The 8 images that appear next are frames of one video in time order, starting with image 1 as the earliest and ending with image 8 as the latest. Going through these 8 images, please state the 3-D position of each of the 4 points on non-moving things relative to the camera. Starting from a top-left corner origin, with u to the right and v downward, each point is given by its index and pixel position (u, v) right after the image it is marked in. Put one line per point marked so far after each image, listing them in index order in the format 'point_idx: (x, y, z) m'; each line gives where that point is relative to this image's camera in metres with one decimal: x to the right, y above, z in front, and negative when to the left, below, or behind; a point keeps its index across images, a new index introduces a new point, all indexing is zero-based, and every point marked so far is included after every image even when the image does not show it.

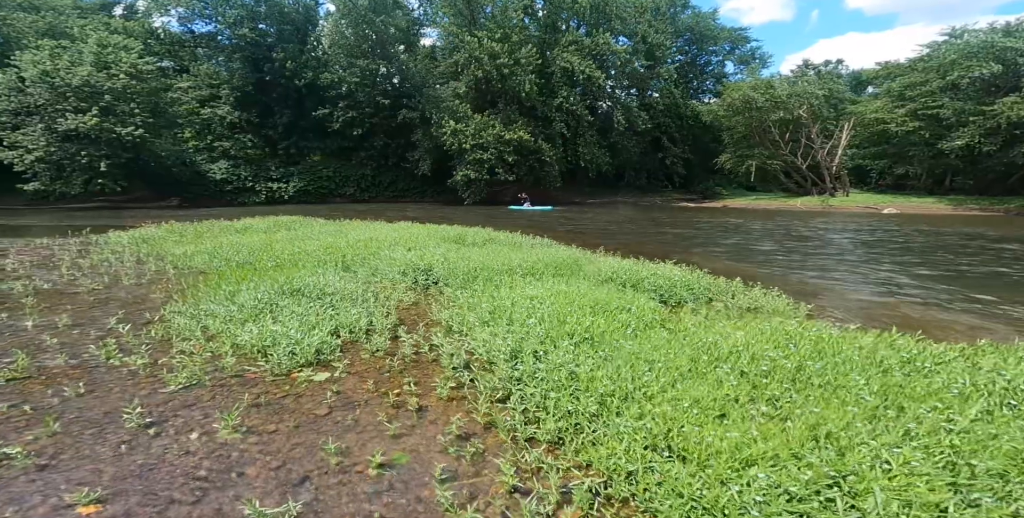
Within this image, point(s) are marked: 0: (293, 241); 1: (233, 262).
0: (-4.6, +0.4, +11.2) m
1: (-4.6, -0.2, +8.7) m
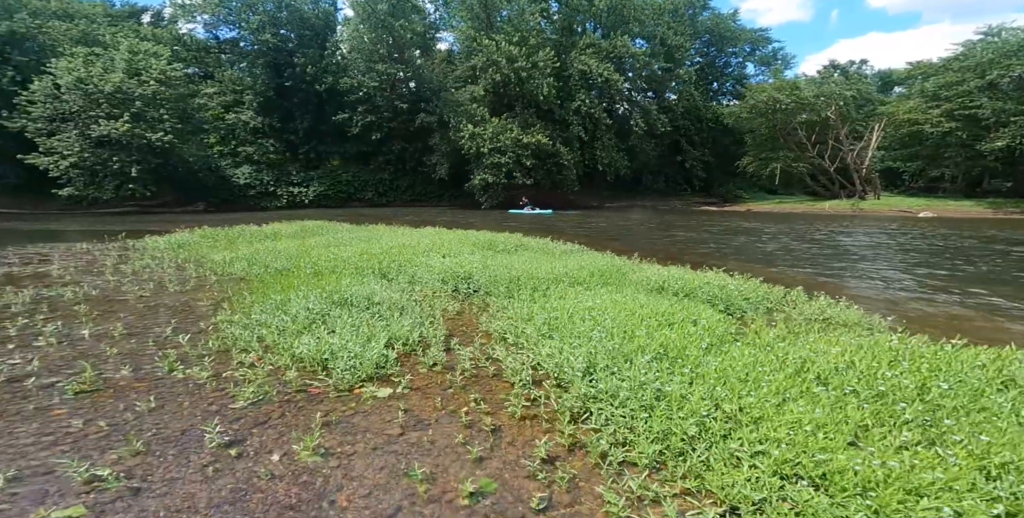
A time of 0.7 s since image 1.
0: (-4.0, +0.3, +11.2) m
1: (-4.0, -0.3, +8.8) m
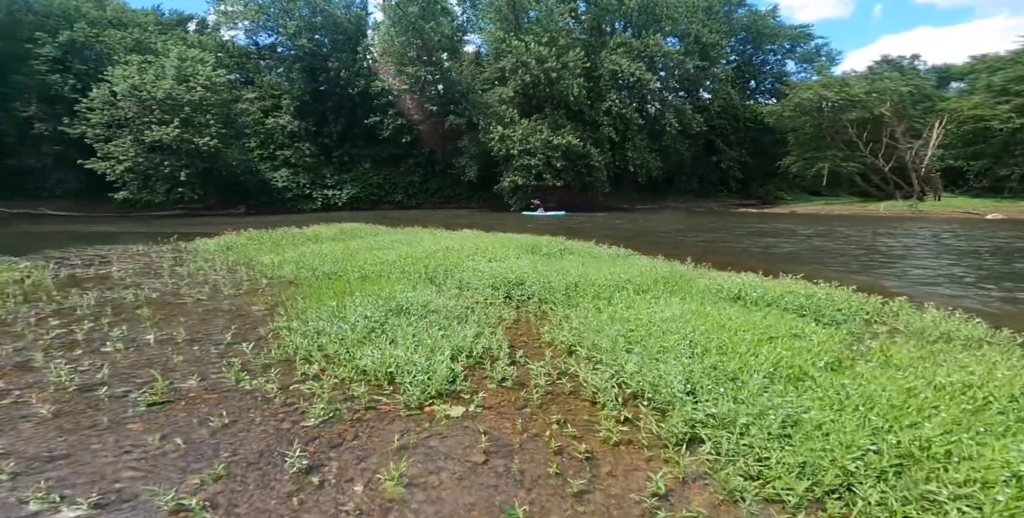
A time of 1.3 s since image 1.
0: (-3.0, +0.2, +11.2) m
1: (-3.2, -0.4, +8.7) m
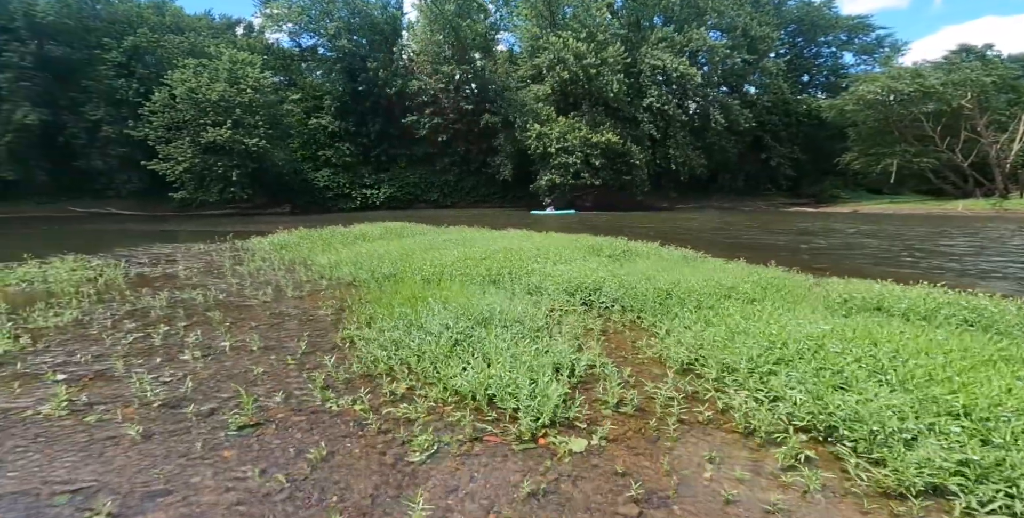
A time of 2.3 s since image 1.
0: (-1.8, +0.2, +10.9) m
1: (-2.1, -0.4, +8.5) m
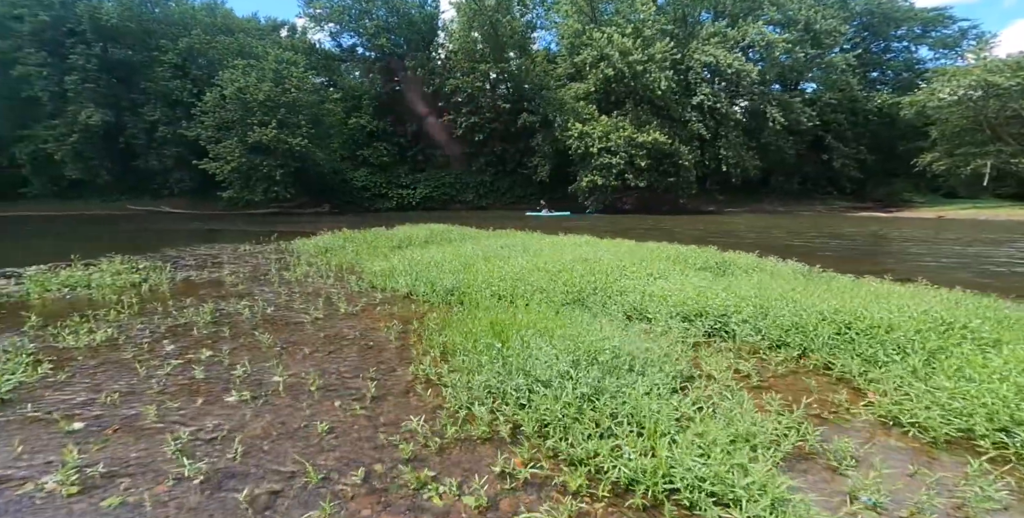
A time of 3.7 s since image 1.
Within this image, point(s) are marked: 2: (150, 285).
0: (-0.5, 0.0, +9.9) m
1: (-1.0, -0.6, +7.5) m
2: (-7.7, -0.5, +11.3) m
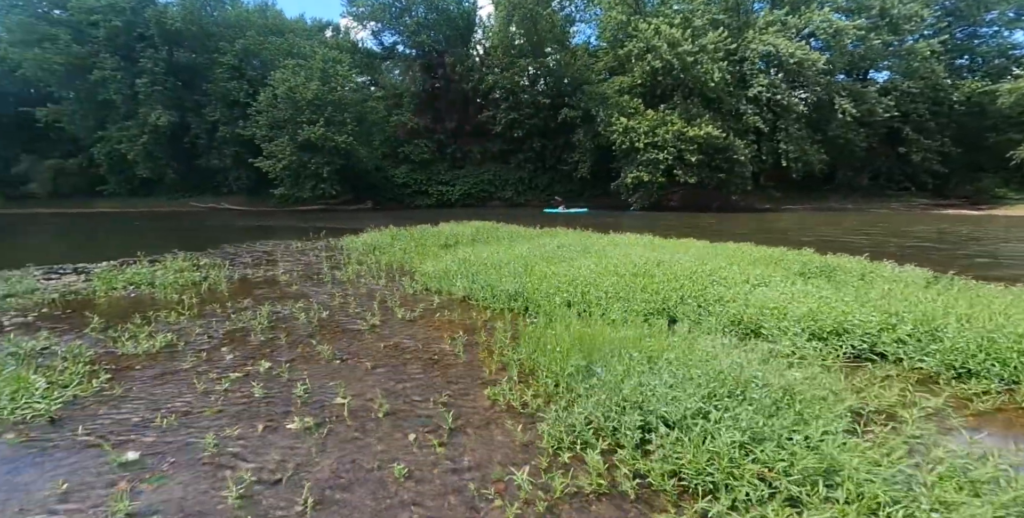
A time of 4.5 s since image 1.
0: (+0.6, 0.0, +9.3) m
1: (0.0, -0.6, +6.9) m
2: (-6.5, -0.5, +11.2) m
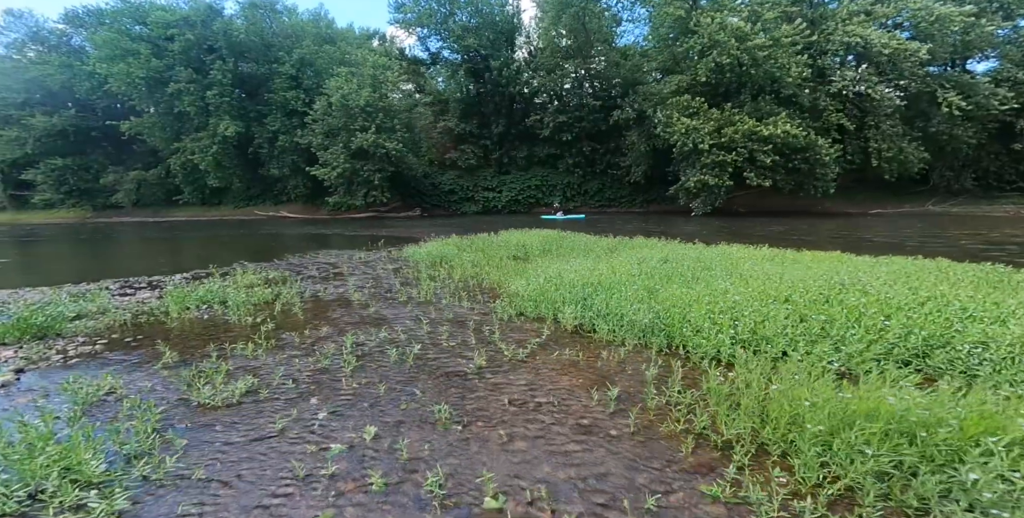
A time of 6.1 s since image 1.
0: (+2.3, -0.4, +7.8) m
1: (+1.5, -0.9, +5.5) m
2: (-4.6, -0.8, +10.3) m
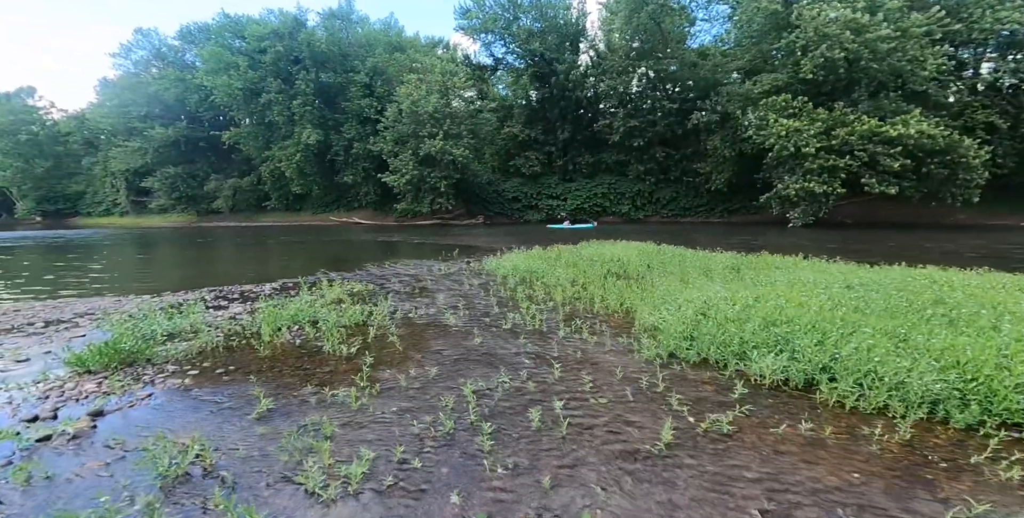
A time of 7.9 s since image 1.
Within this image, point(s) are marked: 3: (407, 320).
0: (+4.2, -0.8, +5.9) m
1: (+3.1, -1.3, +3.6) m
2: (-2.4, -1.2, +9.1) m
3: (-1.8, -1.1, +9.0) m
